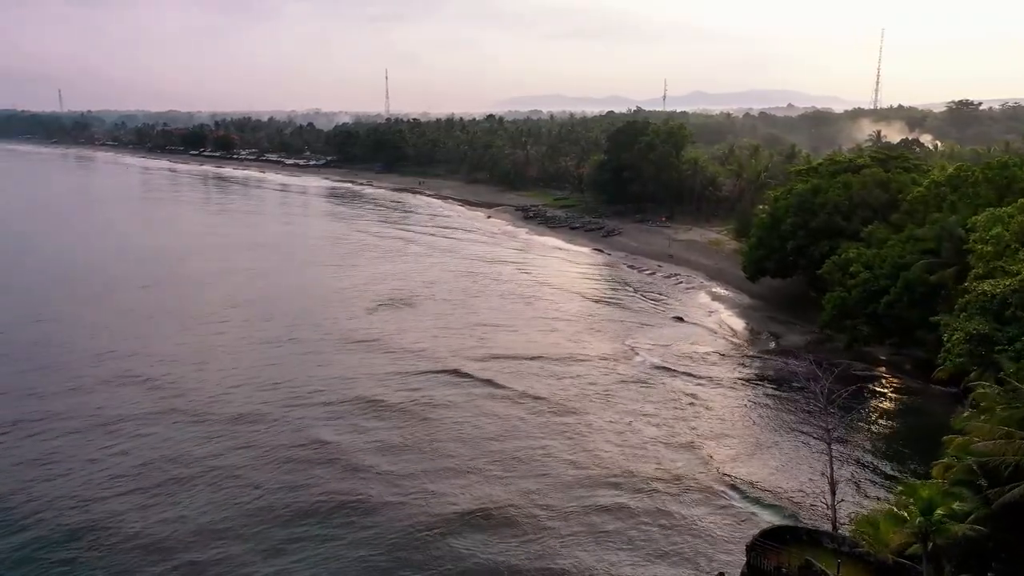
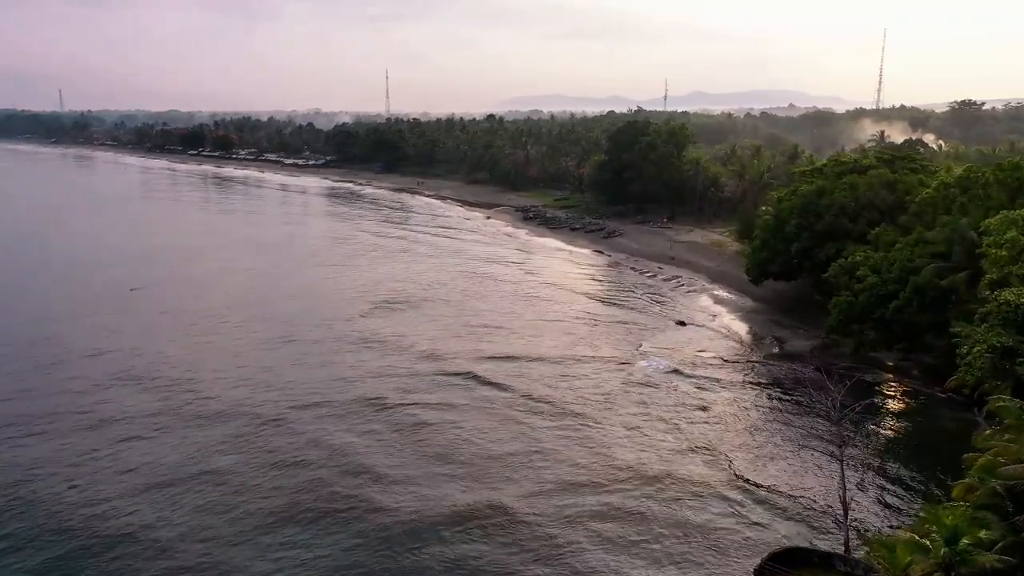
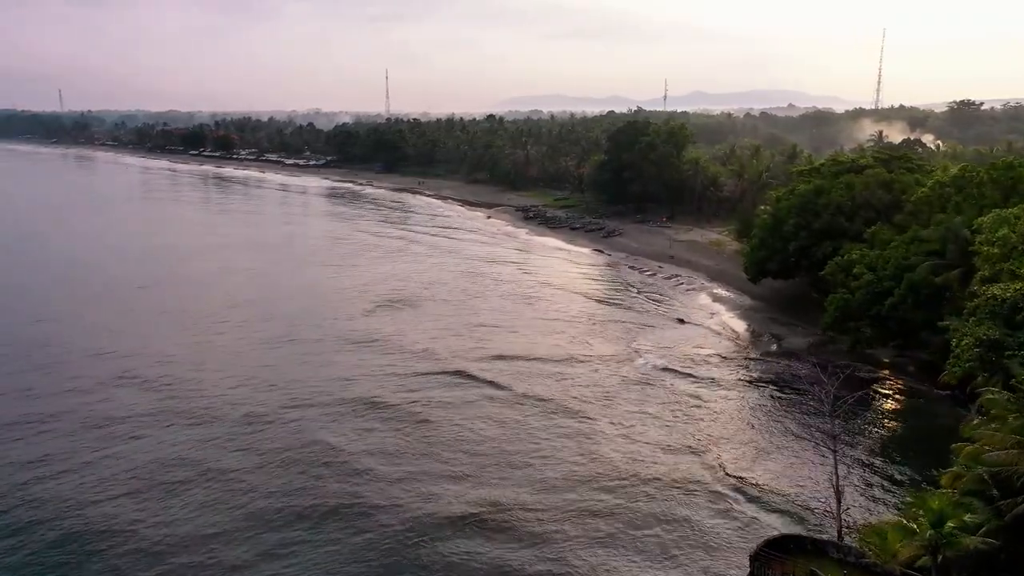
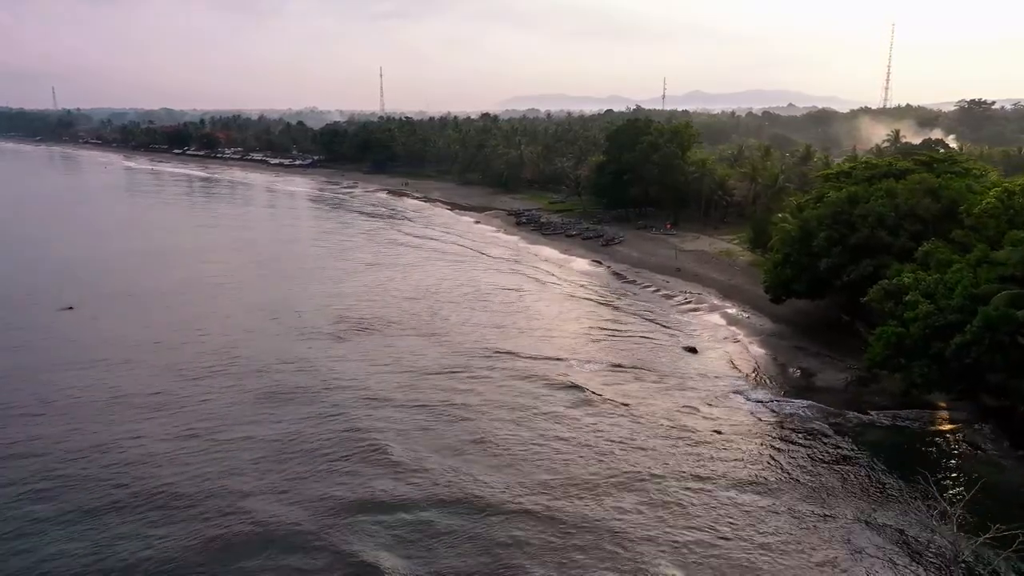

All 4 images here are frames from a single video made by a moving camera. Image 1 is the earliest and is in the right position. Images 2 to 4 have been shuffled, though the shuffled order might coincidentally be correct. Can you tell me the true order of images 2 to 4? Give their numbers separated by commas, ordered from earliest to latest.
3, 2, 4
